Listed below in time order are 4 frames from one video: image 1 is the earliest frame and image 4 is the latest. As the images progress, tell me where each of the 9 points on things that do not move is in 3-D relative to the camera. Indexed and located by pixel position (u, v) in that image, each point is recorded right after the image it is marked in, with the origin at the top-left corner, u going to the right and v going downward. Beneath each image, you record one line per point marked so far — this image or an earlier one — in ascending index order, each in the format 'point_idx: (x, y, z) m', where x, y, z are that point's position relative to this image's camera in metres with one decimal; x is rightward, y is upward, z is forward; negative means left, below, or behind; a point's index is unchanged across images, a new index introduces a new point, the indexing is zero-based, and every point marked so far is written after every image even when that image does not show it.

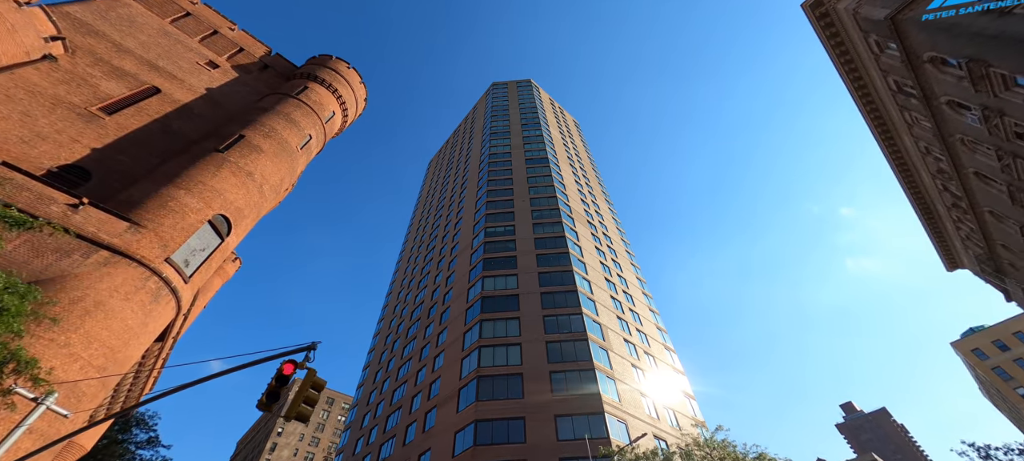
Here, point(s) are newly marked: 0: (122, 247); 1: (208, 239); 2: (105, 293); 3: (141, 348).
0: (-12.0, -0.6, +12.0) m
1: (-11.7, -0.3, +15.2) m
2: (-11.4, -1.8, +11.0) m
3: (-11.5, -3.7, +12.2) m
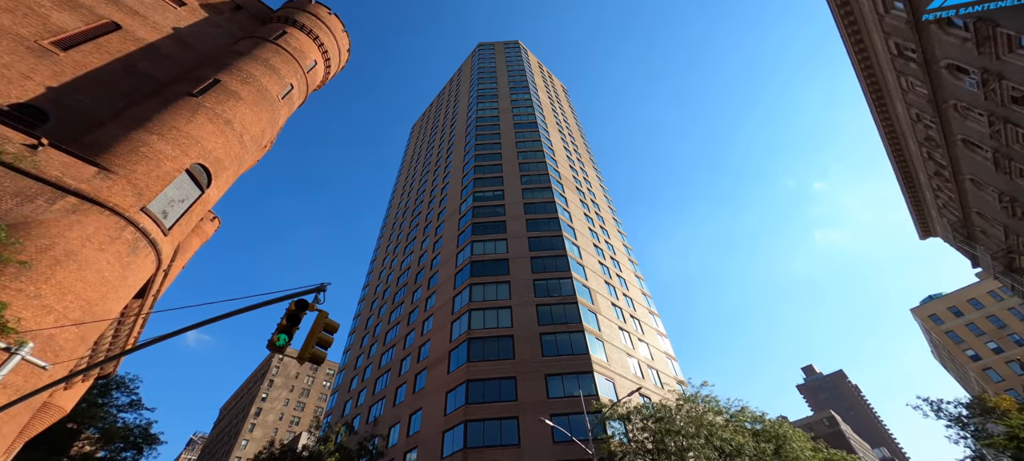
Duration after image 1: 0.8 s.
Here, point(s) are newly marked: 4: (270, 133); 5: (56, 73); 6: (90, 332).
0: (-11.7, +1.0, +11.0) m
1: (-11.6, +1.4, +14.1) m
2: (-11.2, -0.3, +10.1) m
3: (-11.3, -2.1, +11.4) m
4: (-11.9, +4.8, +19.3) m
5: (-16.1, +5.6, +13.9) m
6: (-11.1, -2.7, +10.4) m
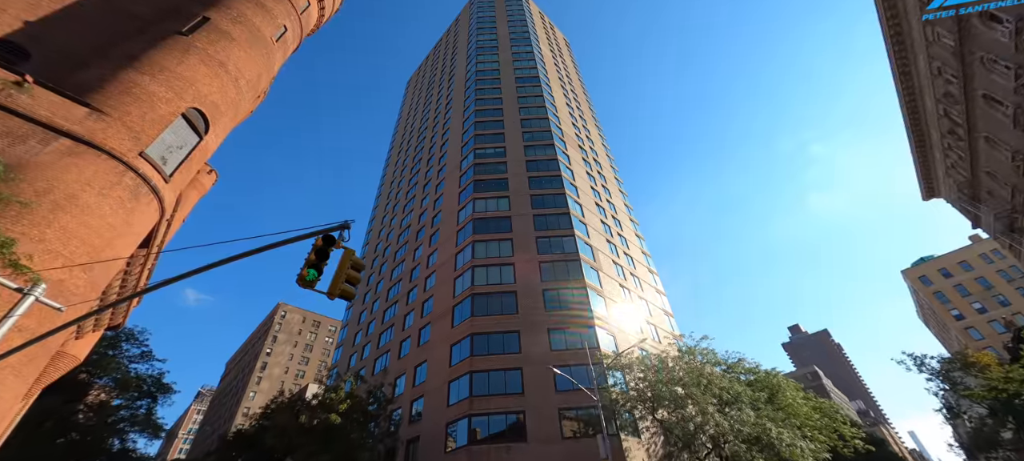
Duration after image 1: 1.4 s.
0: (-11.3, +2.5, +10.4) m
1: (-11.2, +3.2, +13.5) m
2: (-10.7, +1.1, +9.6) m
3: (-10.9, -0.6, +11.2) m
4: (-11.4, +7.0, +18.3) m
5: (-15.7, +7.4, +12.8) m
6: (-10.6, -1.2, +10.2) m
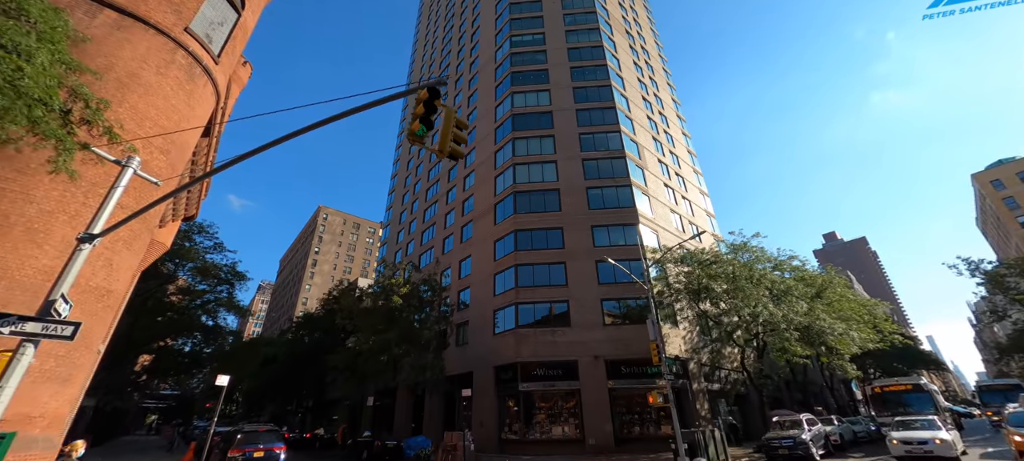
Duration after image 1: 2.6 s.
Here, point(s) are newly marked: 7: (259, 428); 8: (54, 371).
0: (-9.4, +5.5, +9.7) m
1: (-9.2, +6.9, +12.5) m
2: (-8.9, +3.9, +9.2) m
3: (-9.0, +2.7, +11.1) m
4: (-9.1, +11.8, +16.3) m
5: (-13.7, +10.8, +11.2) m
6: (-8.8, +1.8, +10.3) m
7: (-9.5, -7.4, +14.8) m
8: (-9.5, -2.9, +8.2) m
